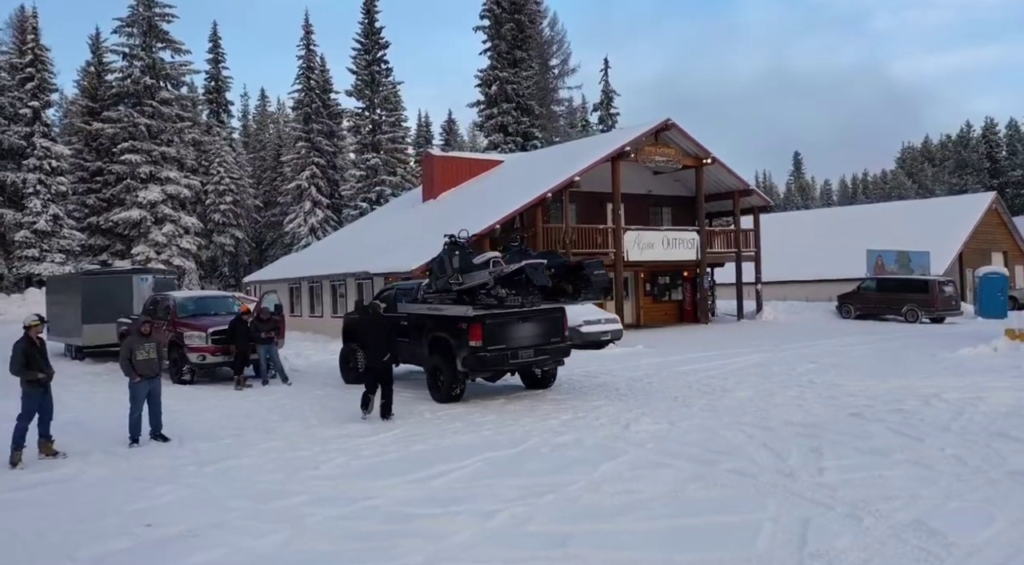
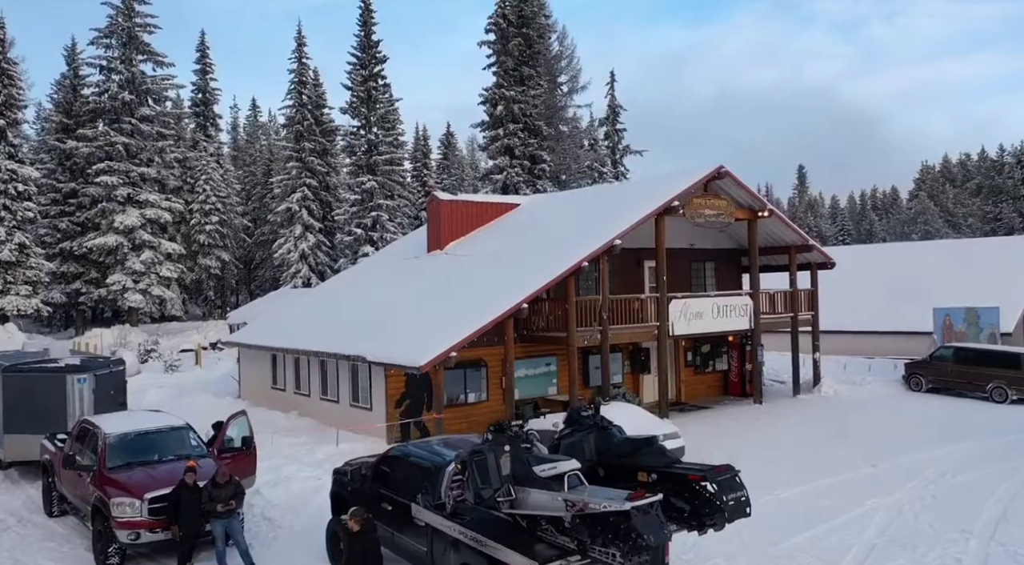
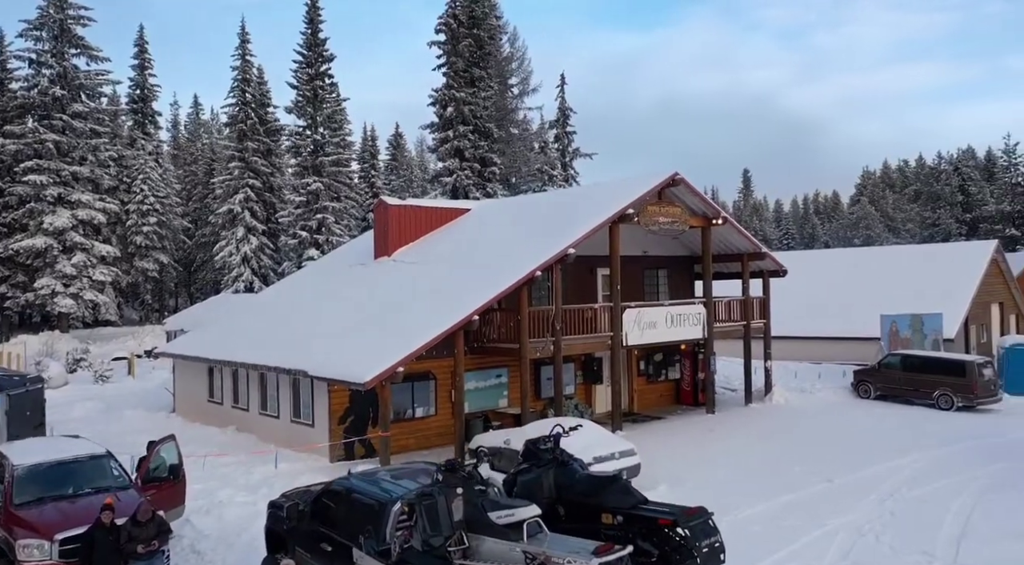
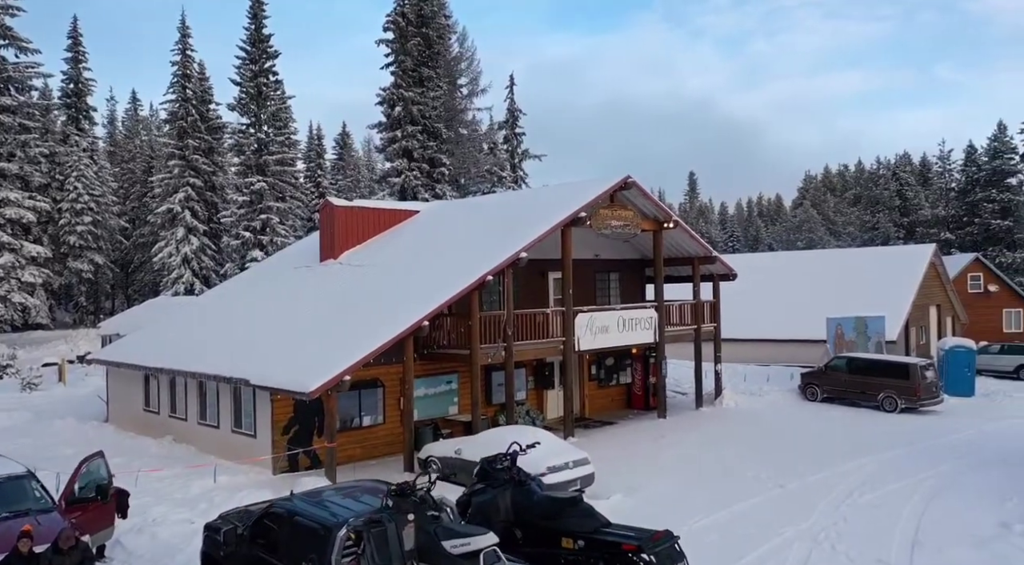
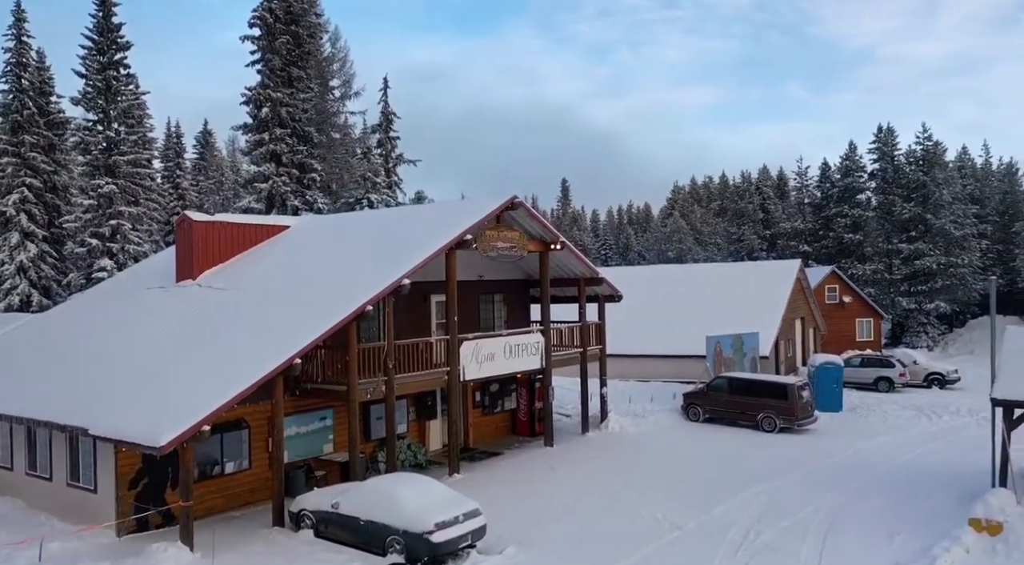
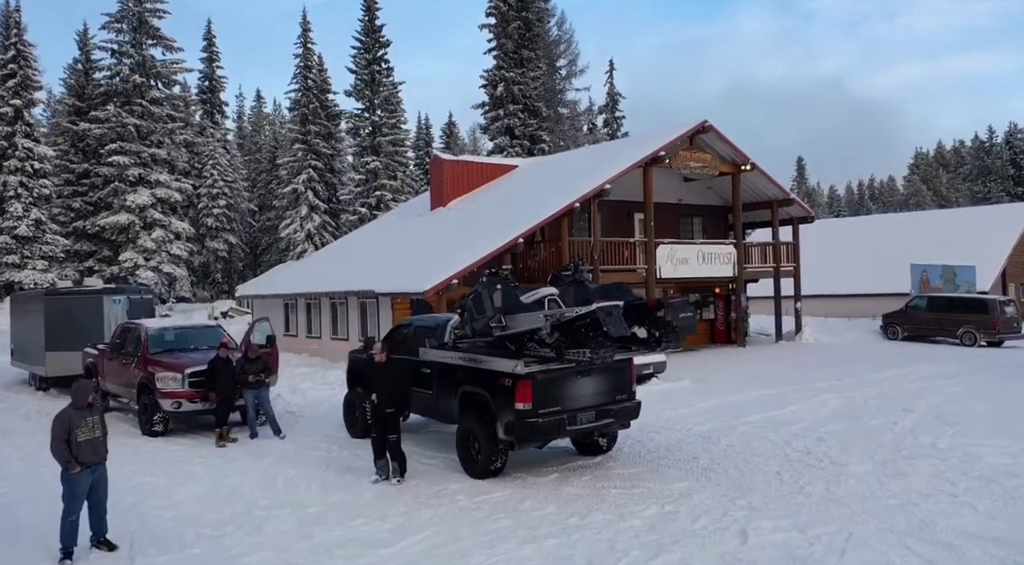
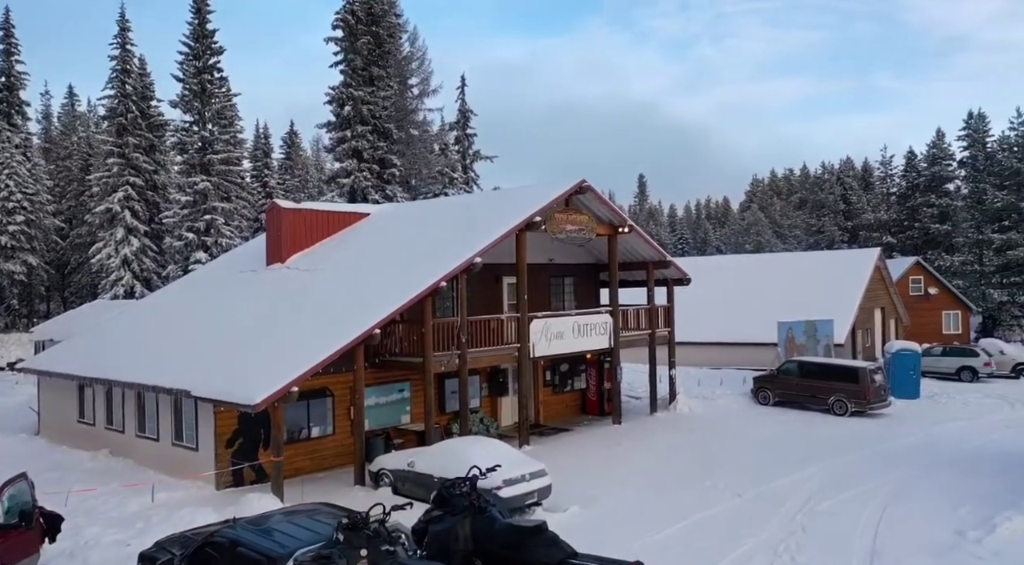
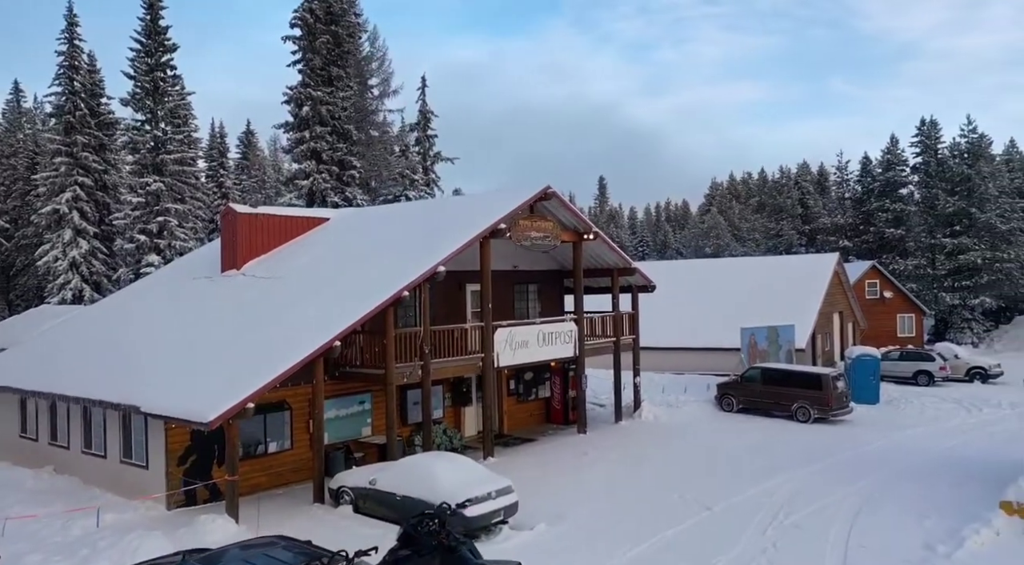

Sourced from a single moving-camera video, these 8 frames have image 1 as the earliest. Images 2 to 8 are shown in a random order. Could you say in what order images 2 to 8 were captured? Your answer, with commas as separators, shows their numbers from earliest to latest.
6, 2, 3, 4, 7, 8, 5
